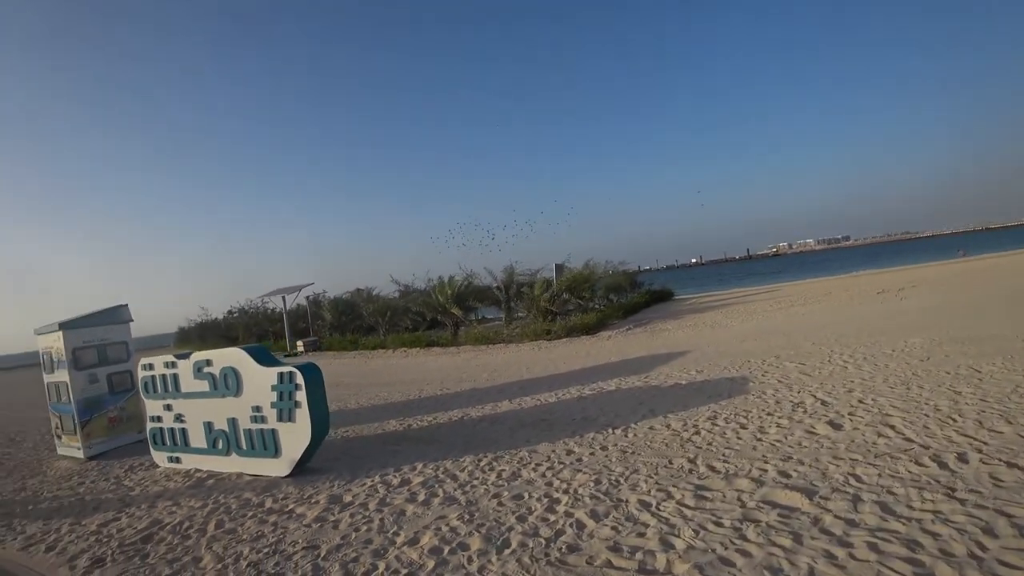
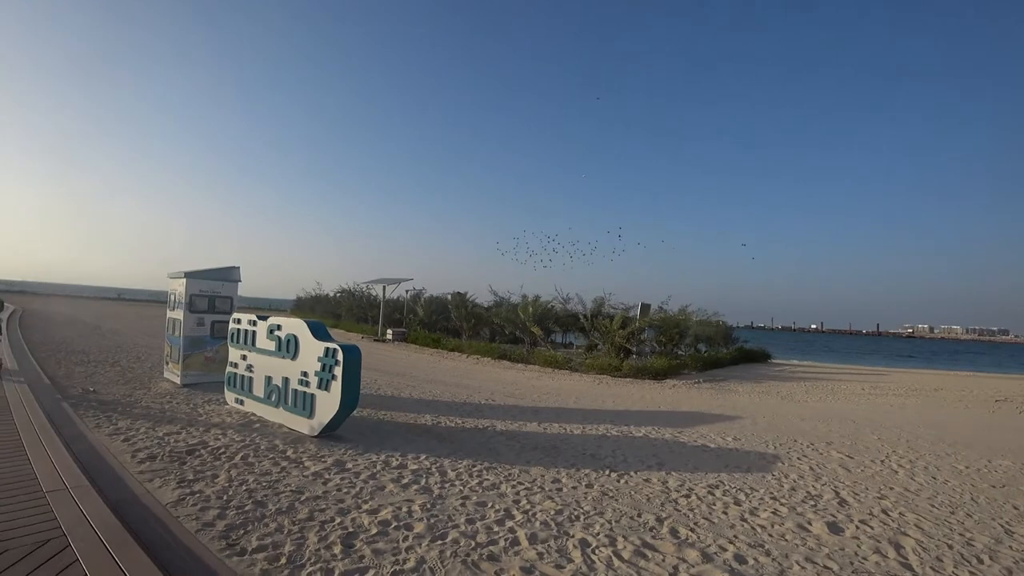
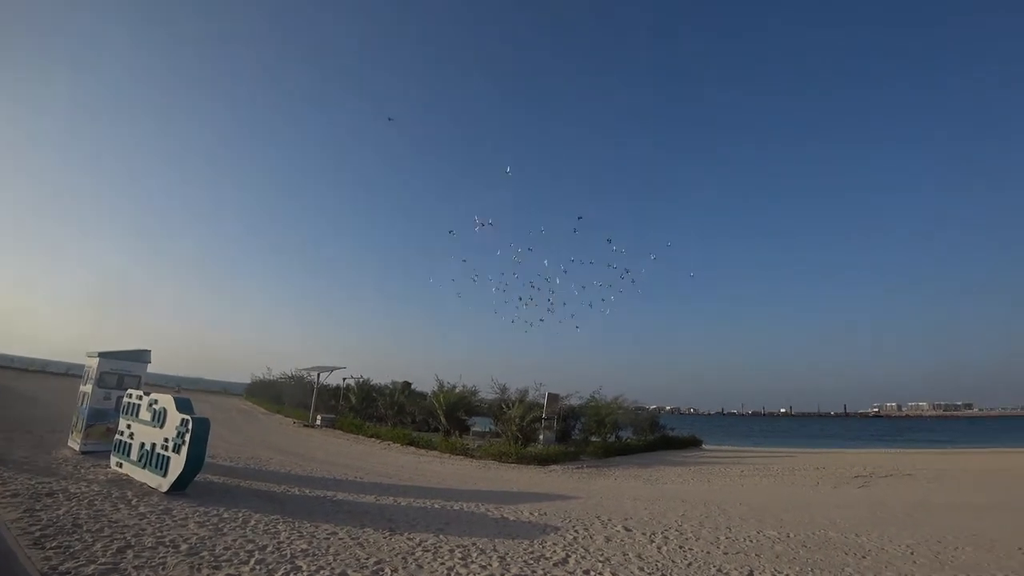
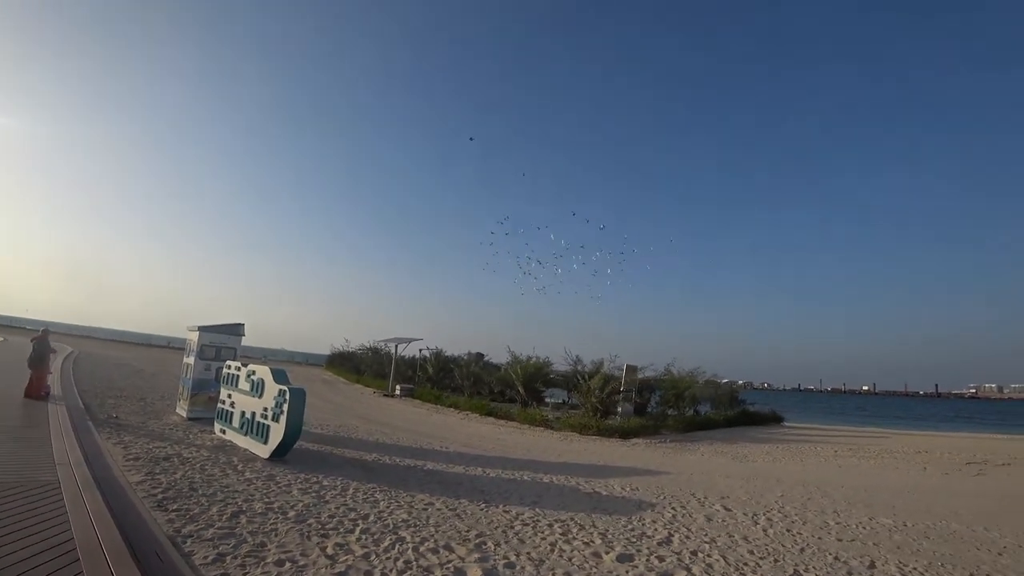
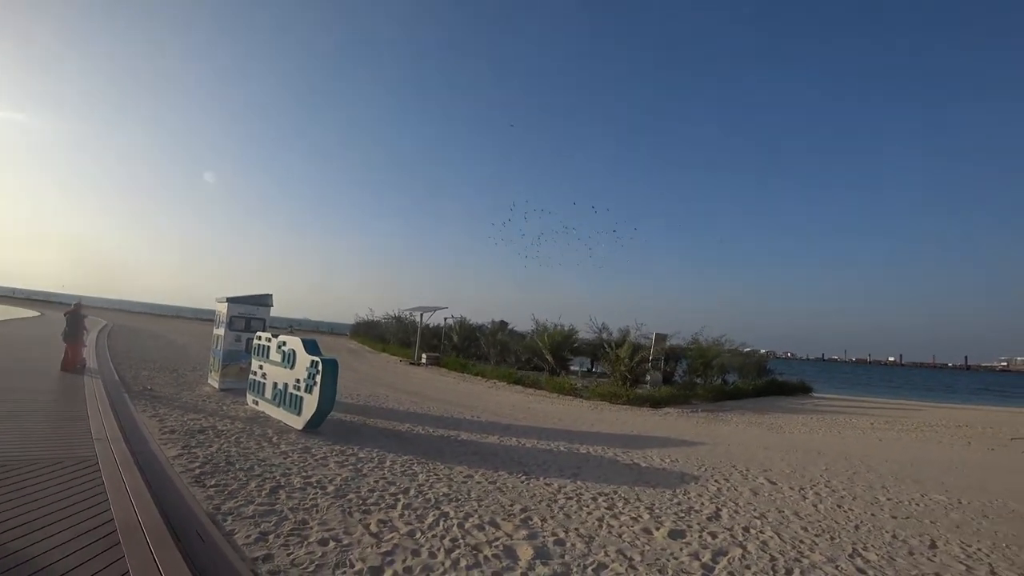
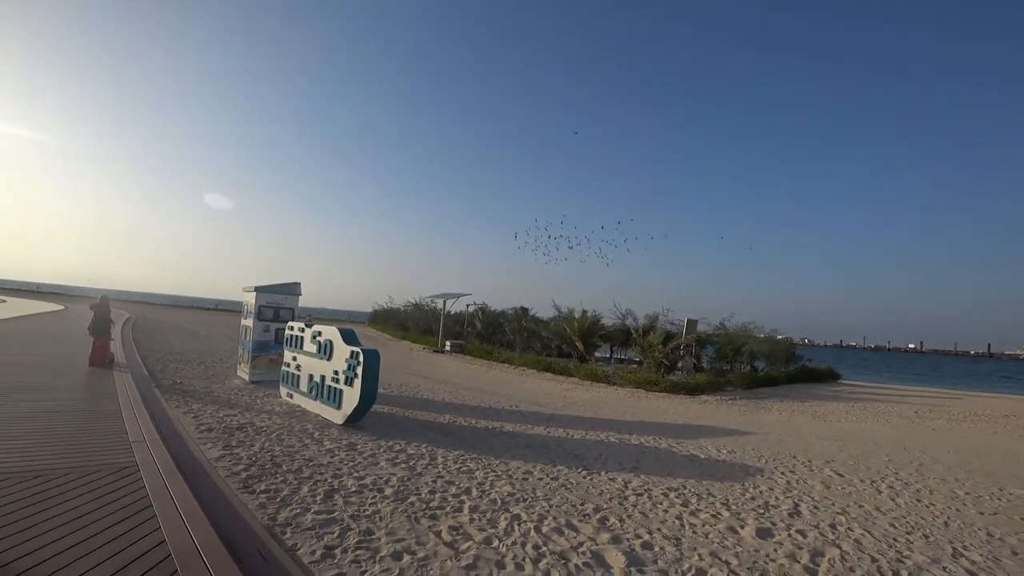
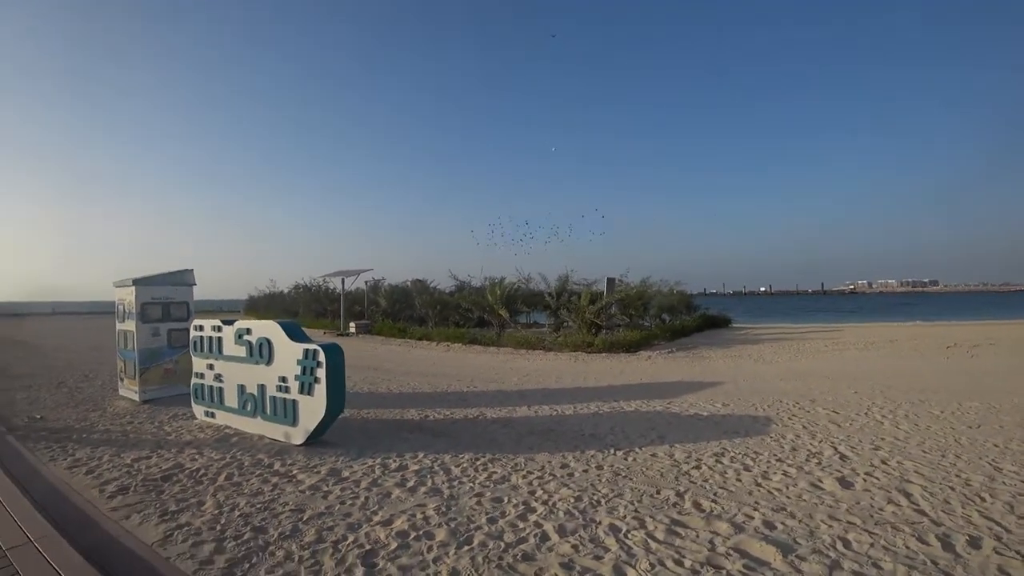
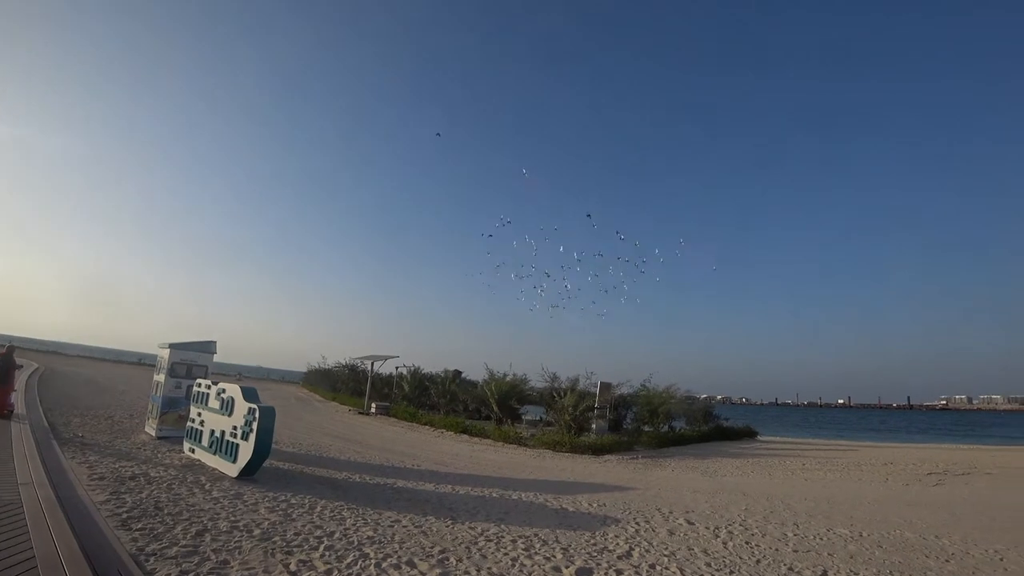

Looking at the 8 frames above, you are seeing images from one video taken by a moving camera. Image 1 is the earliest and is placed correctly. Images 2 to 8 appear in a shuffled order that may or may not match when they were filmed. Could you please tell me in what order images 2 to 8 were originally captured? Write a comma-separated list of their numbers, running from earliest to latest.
7, 2, 6, 5, 4, 8, 3
